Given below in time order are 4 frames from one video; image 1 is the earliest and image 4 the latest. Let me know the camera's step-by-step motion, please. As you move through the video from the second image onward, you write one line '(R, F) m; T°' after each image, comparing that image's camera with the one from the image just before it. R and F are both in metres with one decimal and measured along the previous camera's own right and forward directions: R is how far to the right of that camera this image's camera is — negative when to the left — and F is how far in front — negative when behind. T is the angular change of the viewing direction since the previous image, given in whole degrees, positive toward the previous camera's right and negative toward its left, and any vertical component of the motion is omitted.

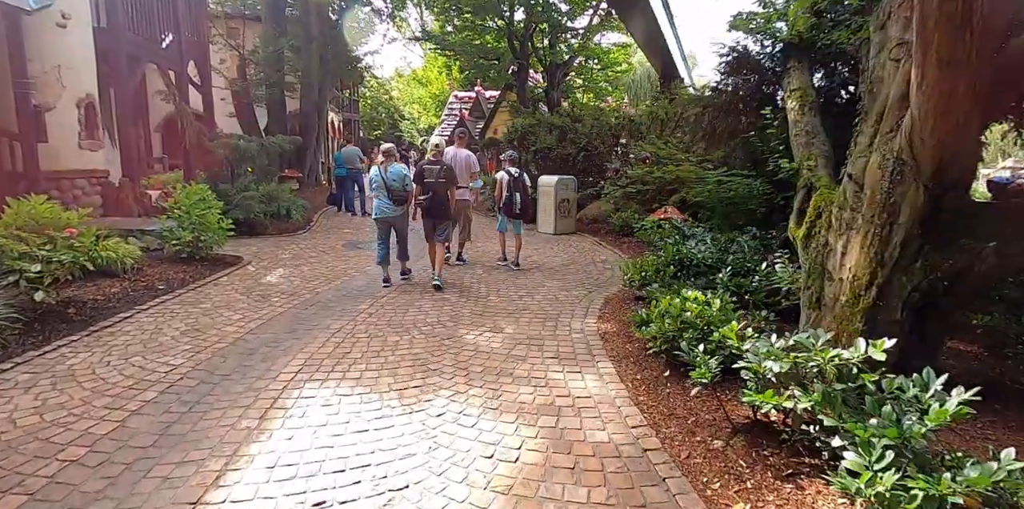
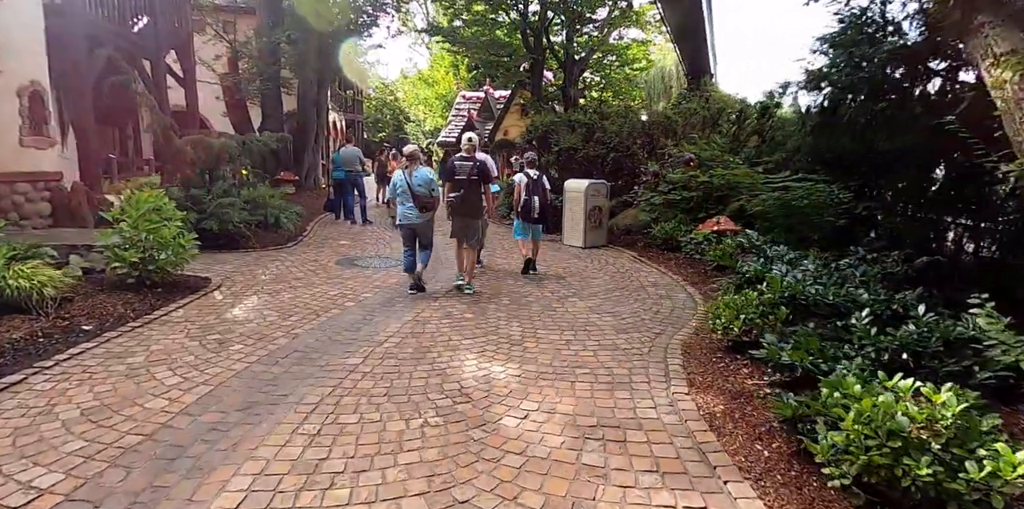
(-0.3, +1.6) m; 0°
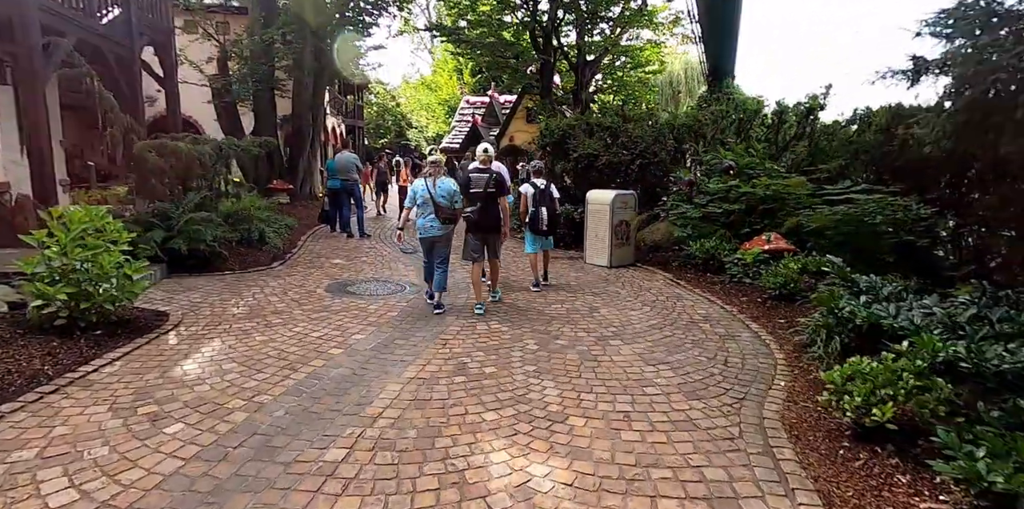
(-0.2, +1.2) m; 0°
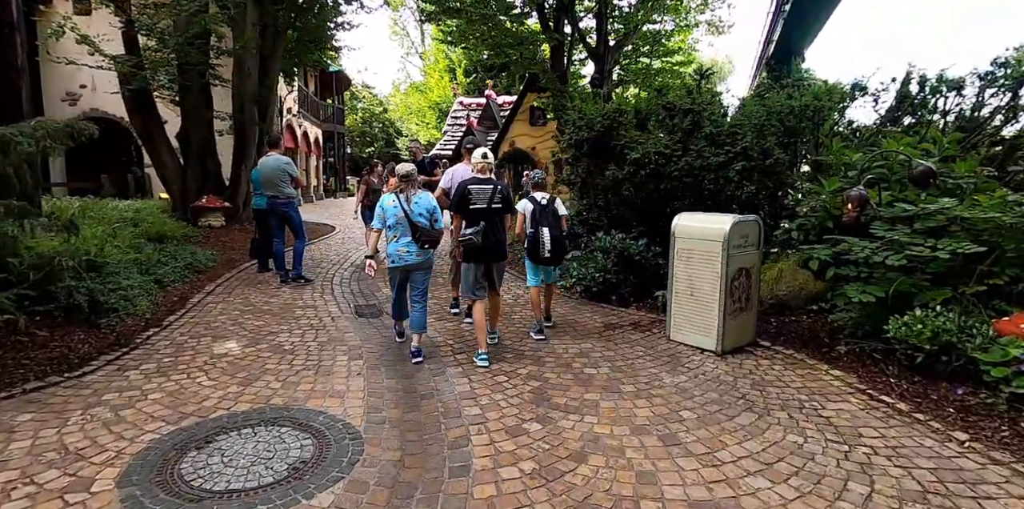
(-0.3, +3.9) m; +1°
